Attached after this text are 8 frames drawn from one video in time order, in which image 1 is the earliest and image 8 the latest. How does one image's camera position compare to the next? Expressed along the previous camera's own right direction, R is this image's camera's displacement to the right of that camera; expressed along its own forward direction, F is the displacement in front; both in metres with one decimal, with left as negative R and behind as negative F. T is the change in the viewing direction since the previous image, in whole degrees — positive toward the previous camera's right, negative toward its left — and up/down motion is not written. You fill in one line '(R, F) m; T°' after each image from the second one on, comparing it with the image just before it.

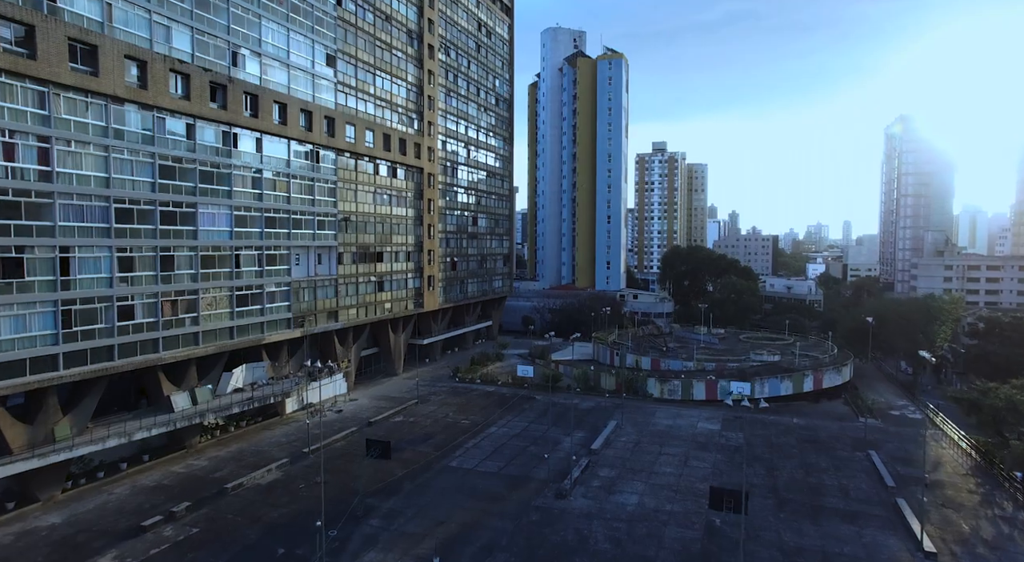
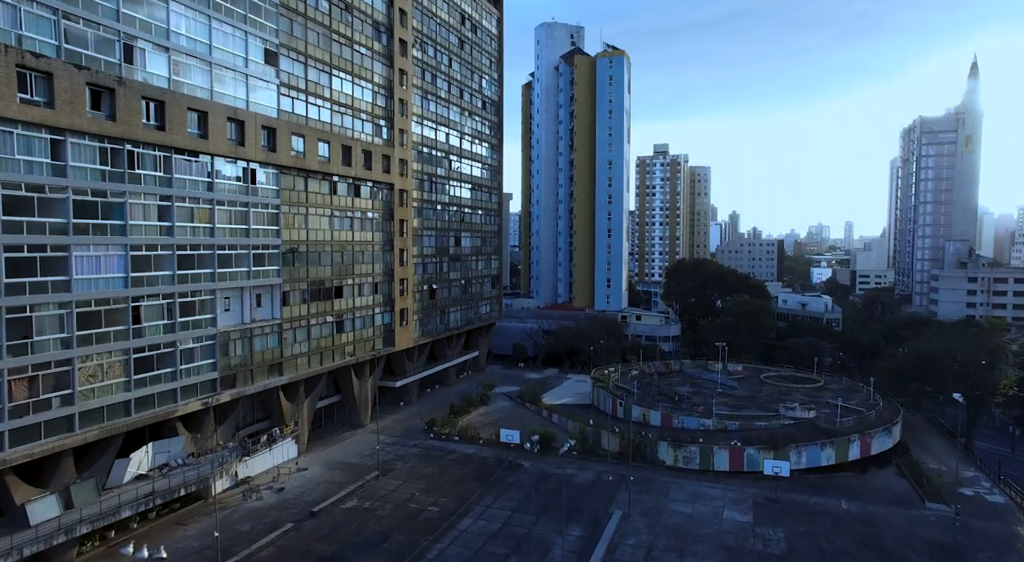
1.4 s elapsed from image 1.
(+0.8, +6.1) m; 0°
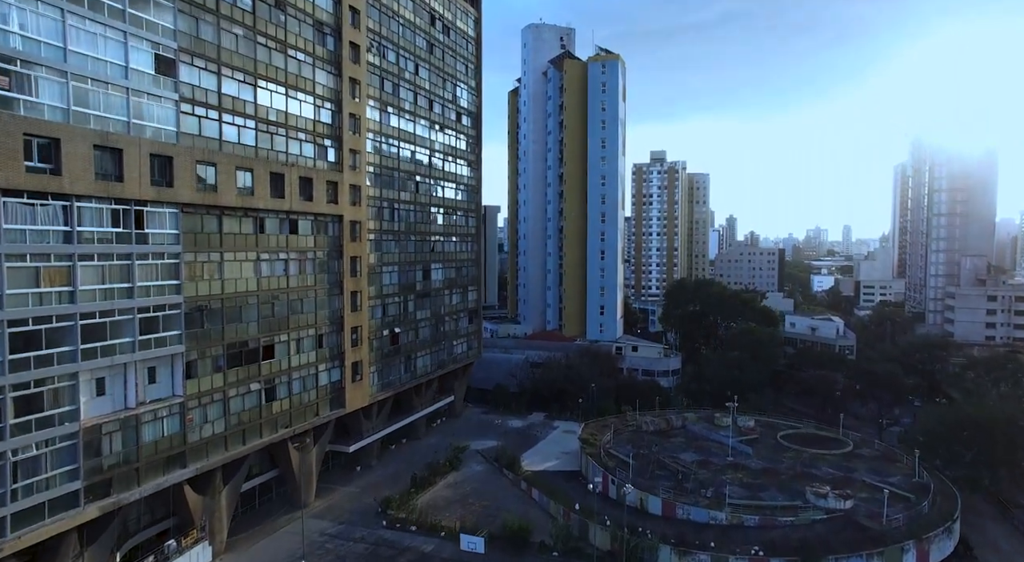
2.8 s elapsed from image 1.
(+1.3, +5.9) m; 0°
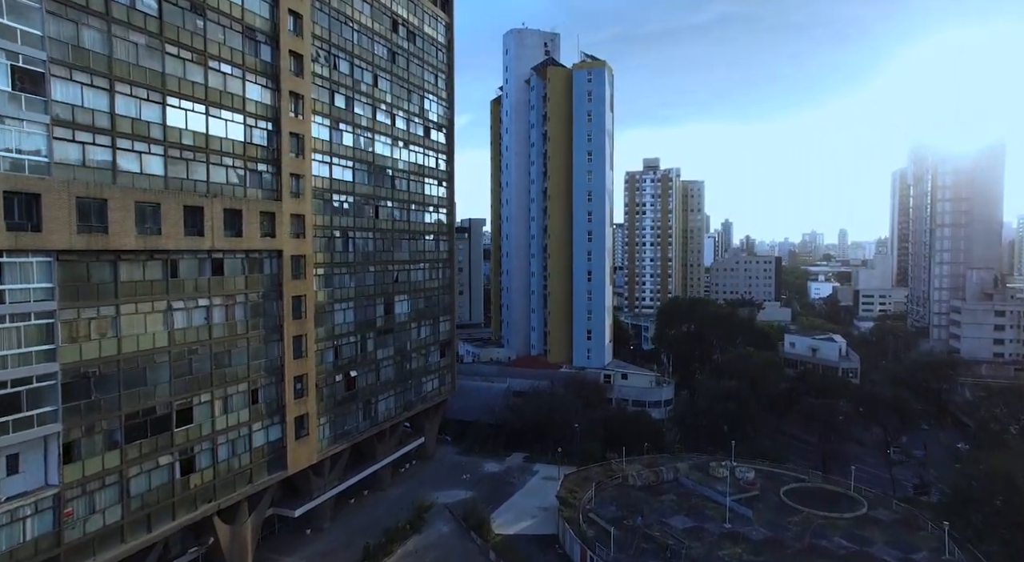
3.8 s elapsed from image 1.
(+1.4, +3.9) m; 0°
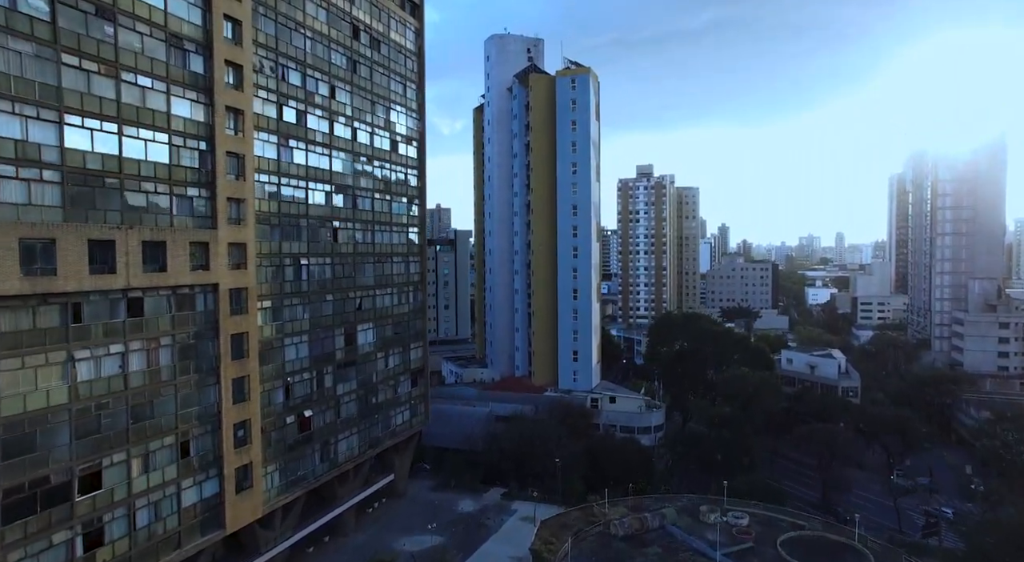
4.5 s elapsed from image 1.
(+1.4, +2.8) m; 0°
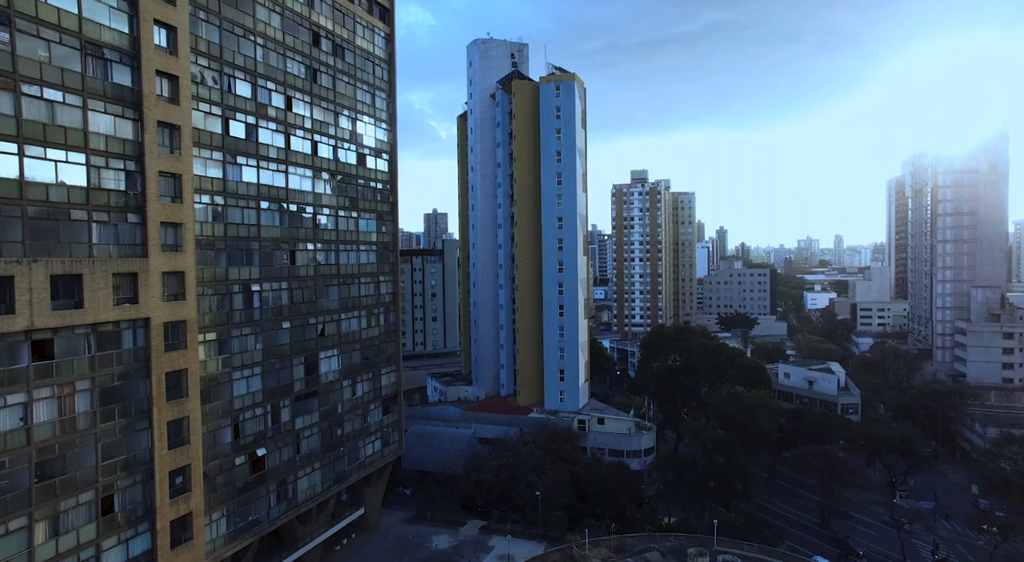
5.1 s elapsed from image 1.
(+1.4, +2.3) m; 0°
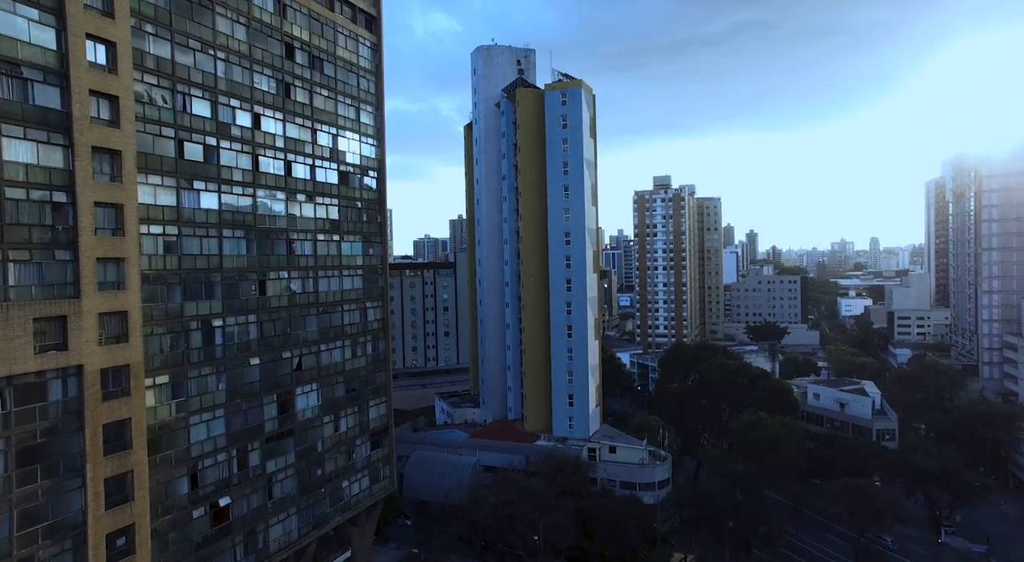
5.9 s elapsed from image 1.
(+1.8, +2.7) m; -3°
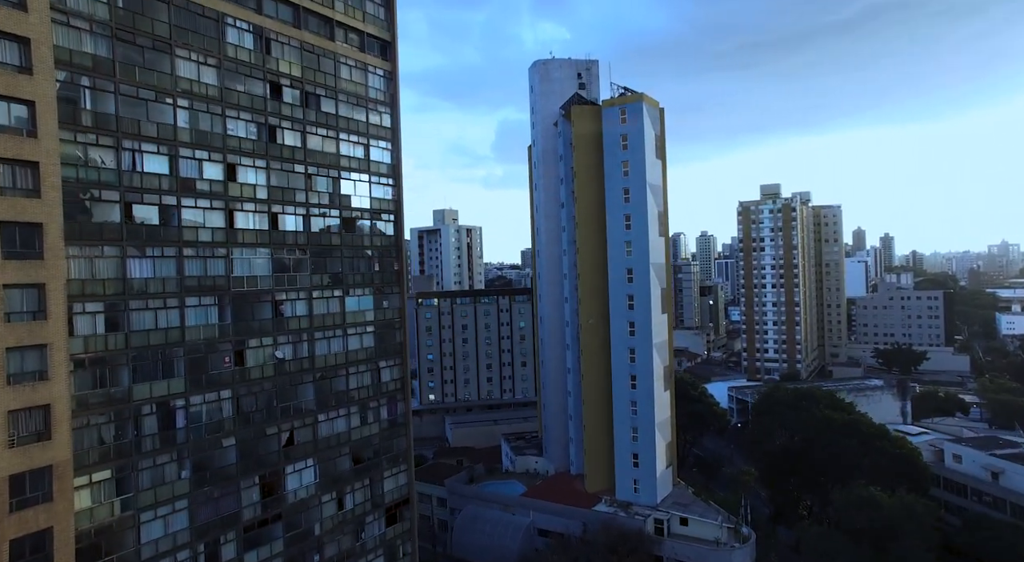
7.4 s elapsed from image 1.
(+3.9, +5.3) m; -11°
